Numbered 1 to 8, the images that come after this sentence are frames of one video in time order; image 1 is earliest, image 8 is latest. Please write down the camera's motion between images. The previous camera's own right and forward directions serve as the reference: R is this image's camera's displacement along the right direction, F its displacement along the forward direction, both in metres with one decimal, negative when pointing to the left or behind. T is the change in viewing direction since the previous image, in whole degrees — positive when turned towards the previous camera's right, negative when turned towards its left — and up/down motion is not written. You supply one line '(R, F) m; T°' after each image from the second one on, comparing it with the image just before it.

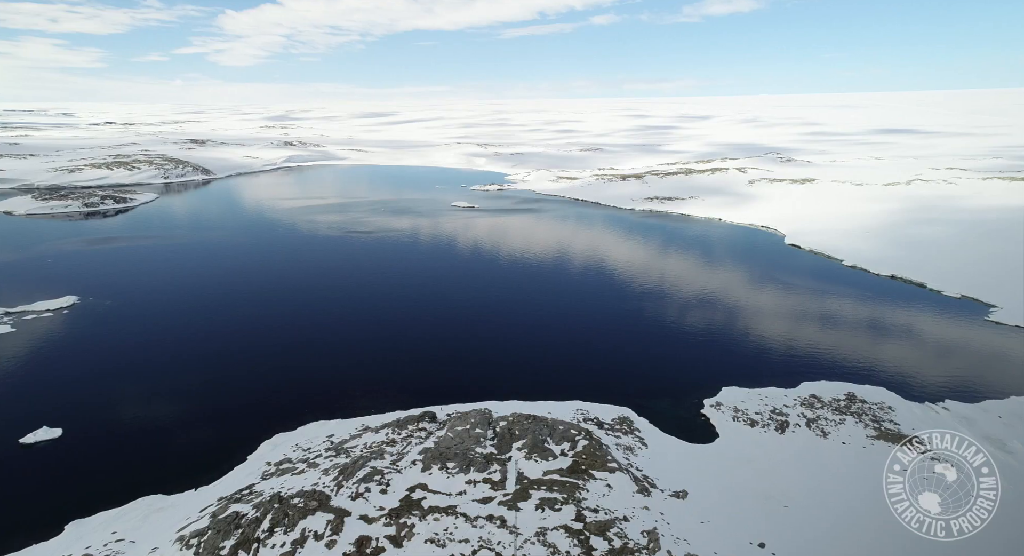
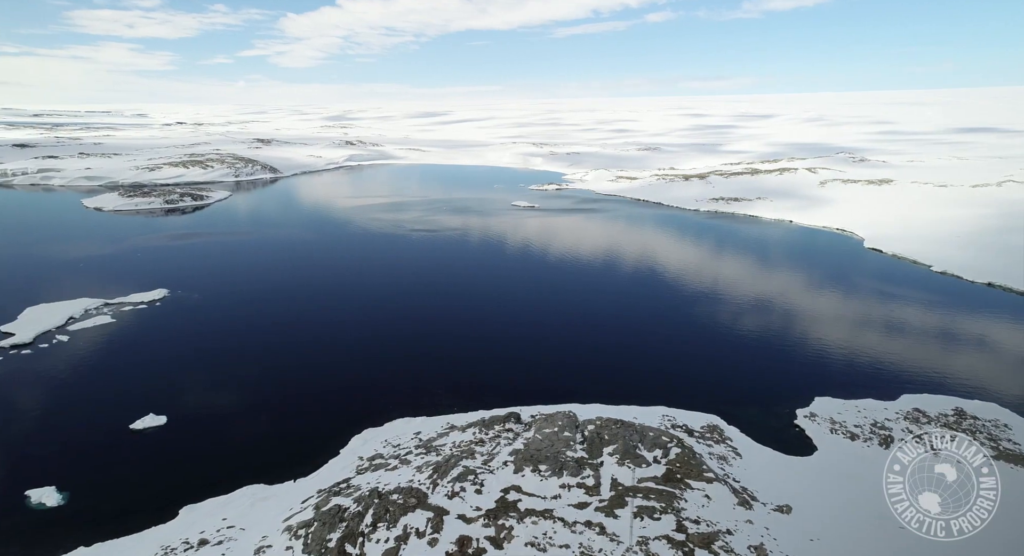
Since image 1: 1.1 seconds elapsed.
(-1.8, +0.1) m; -4°
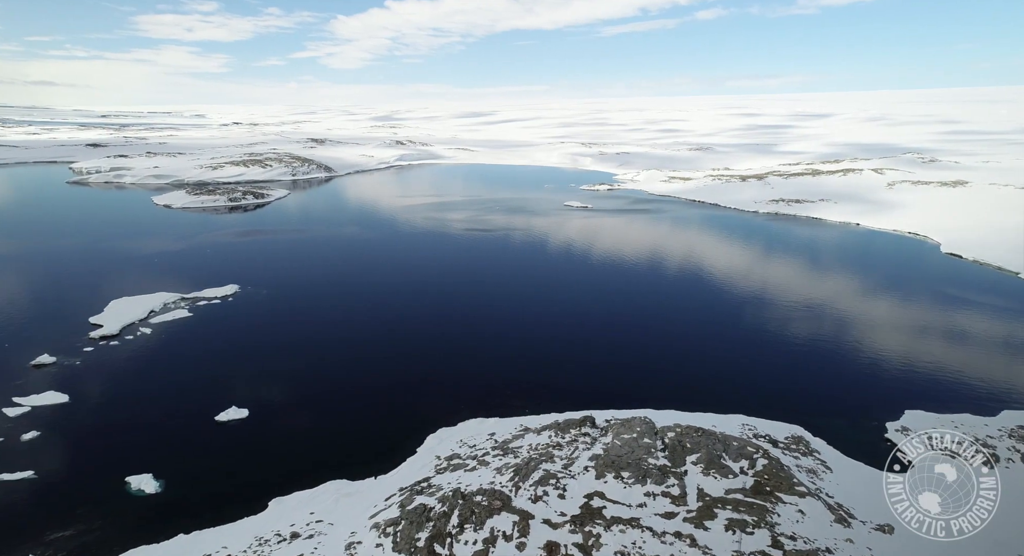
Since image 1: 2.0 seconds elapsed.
(-1.6, +0.1) m; -4°
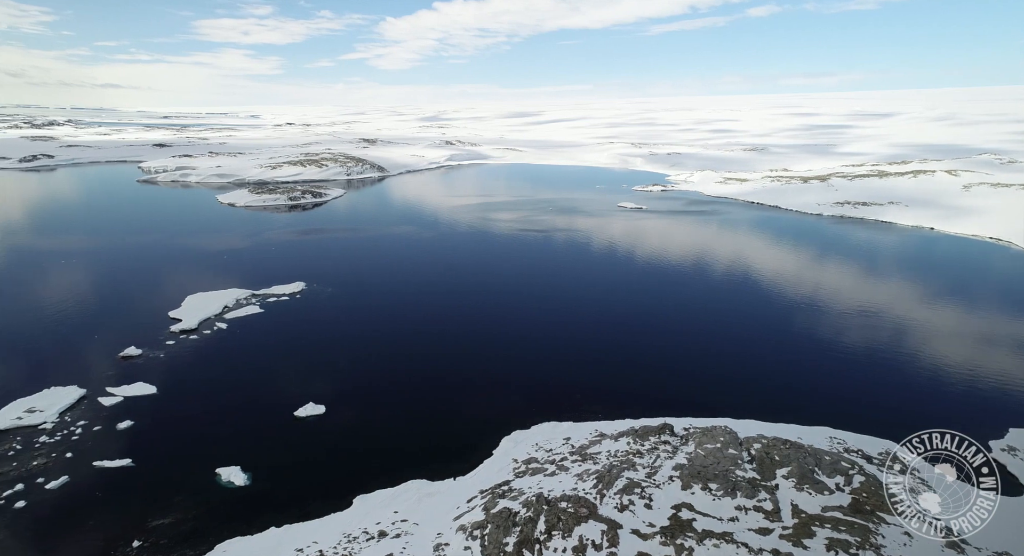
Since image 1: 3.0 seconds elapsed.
(-1.6, +0.1) m; -4°
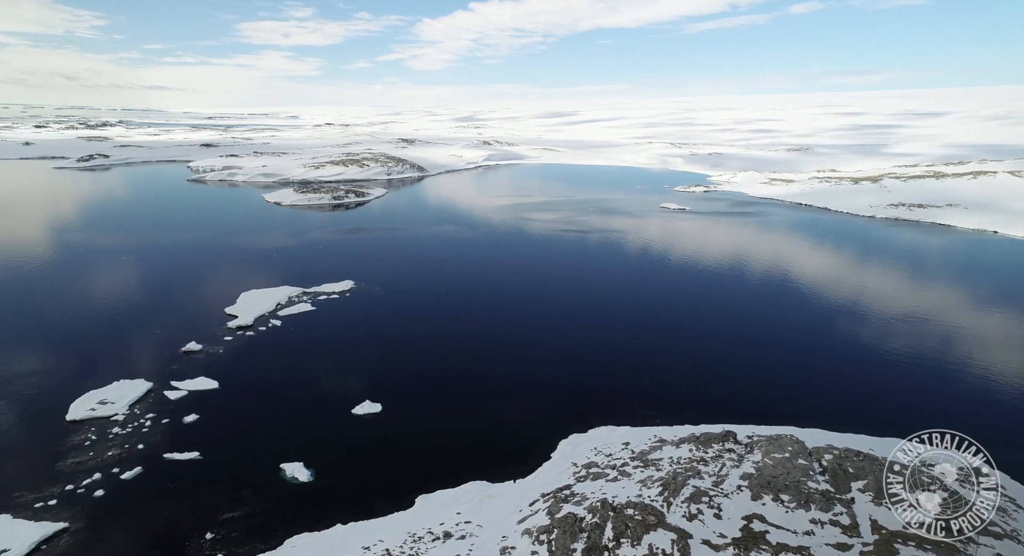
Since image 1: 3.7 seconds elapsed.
(-1.2, +0.1) m; -3°
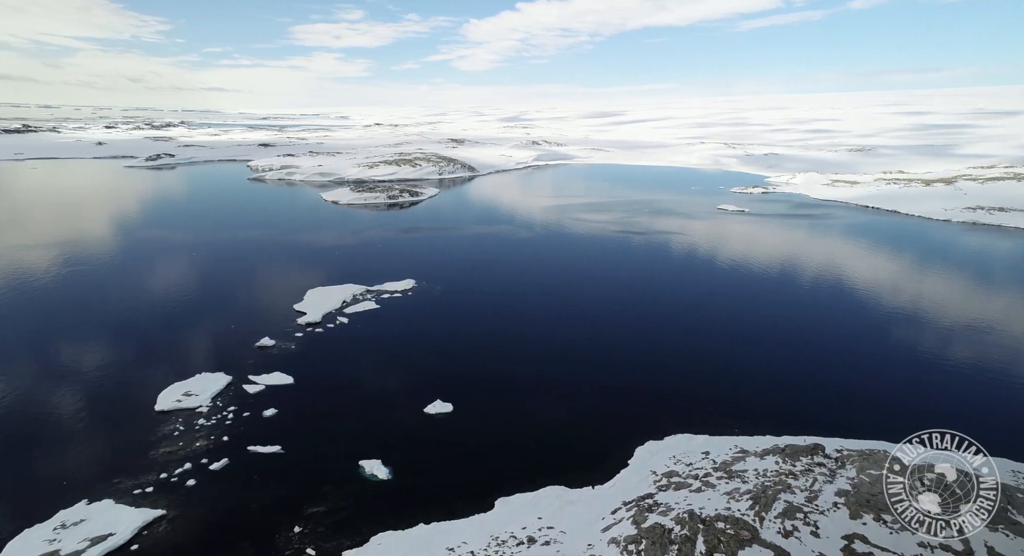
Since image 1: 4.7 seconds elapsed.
(-1.5, +0.2) m; -4°
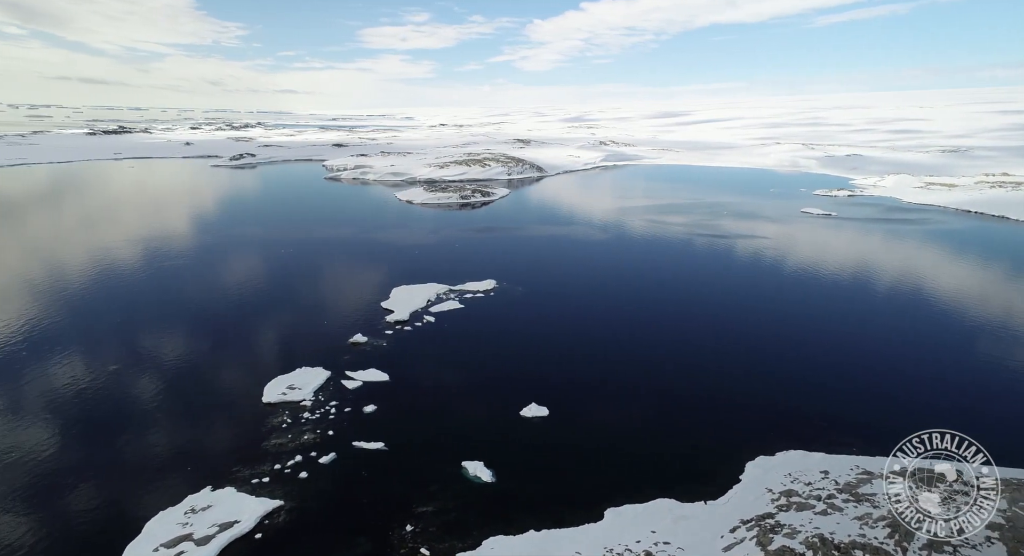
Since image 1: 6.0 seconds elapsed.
(-2.0, +0.3) m; -5°
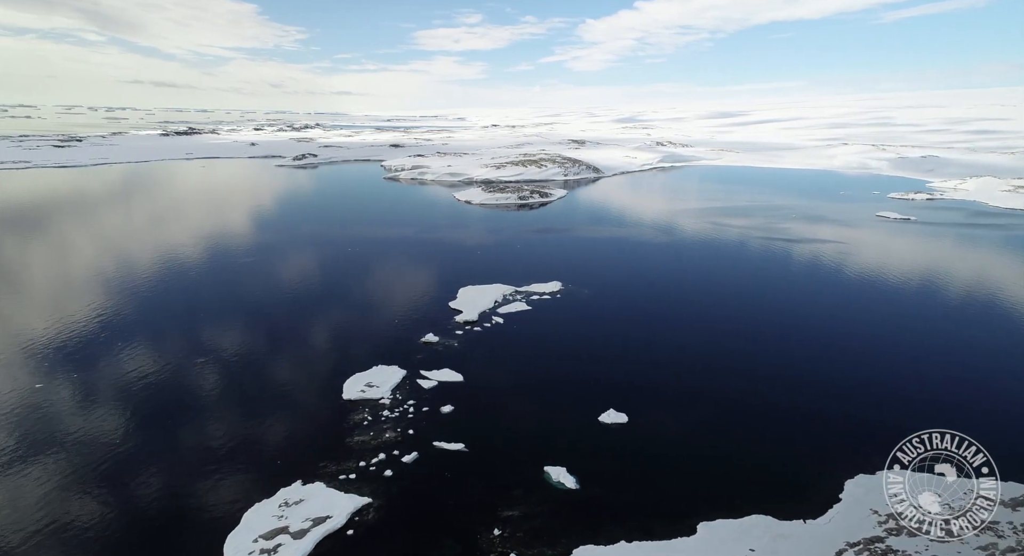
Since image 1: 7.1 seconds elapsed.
(-1.5, +0.3) m; -4°
